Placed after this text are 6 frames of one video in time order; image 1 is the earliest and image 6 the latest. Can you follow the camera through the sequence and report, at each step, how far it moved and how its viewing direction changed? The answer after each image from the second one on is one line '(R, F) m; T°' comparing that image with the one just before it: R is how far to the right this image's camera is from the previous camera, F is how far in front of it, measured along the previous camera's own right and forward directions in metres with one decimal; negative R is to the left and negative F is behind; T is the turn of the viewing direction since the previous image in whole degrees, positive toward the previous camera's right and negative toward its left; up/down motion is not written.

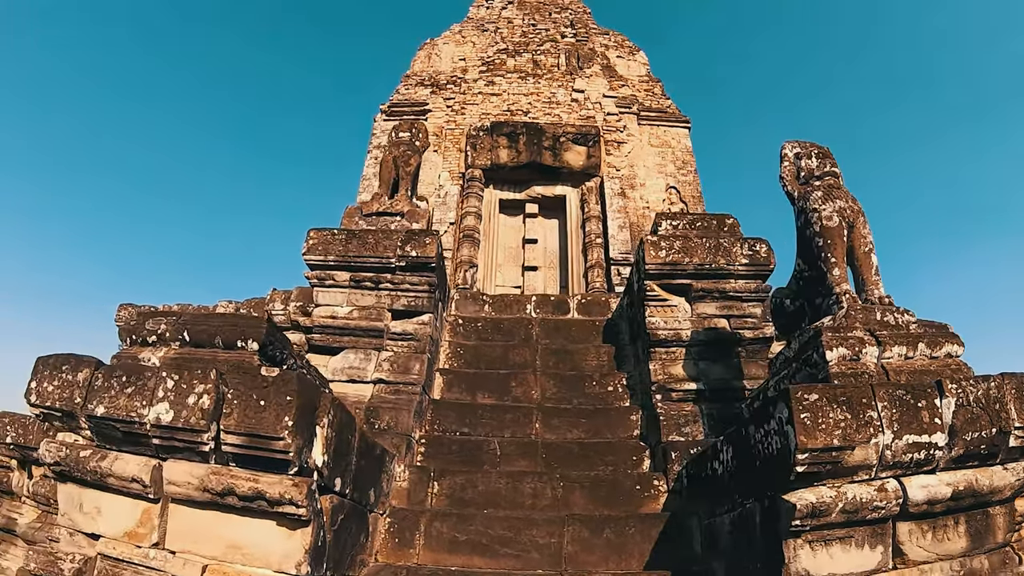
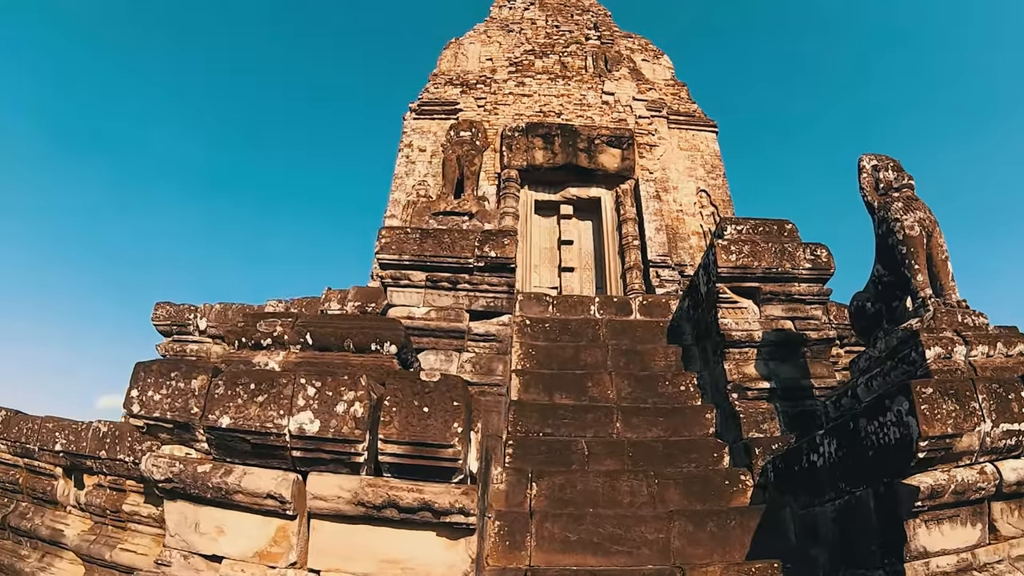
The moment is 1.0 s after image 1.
(-0.8, 0.0) m; +4°
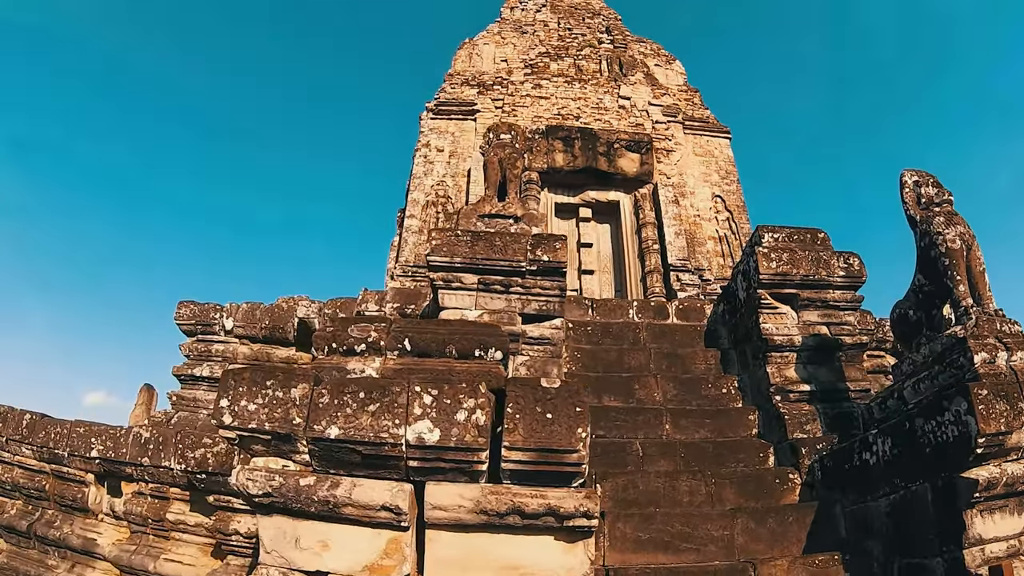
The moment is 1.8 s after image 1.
(-0.6, 0.0) m; +3°
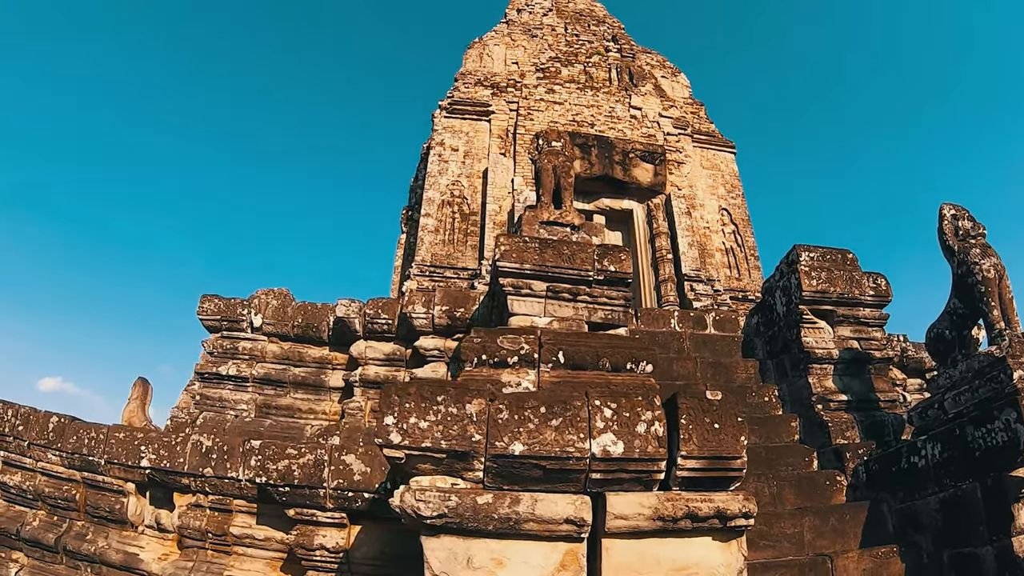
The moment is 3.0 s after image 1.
(-1.0, +0.1) m; +7°
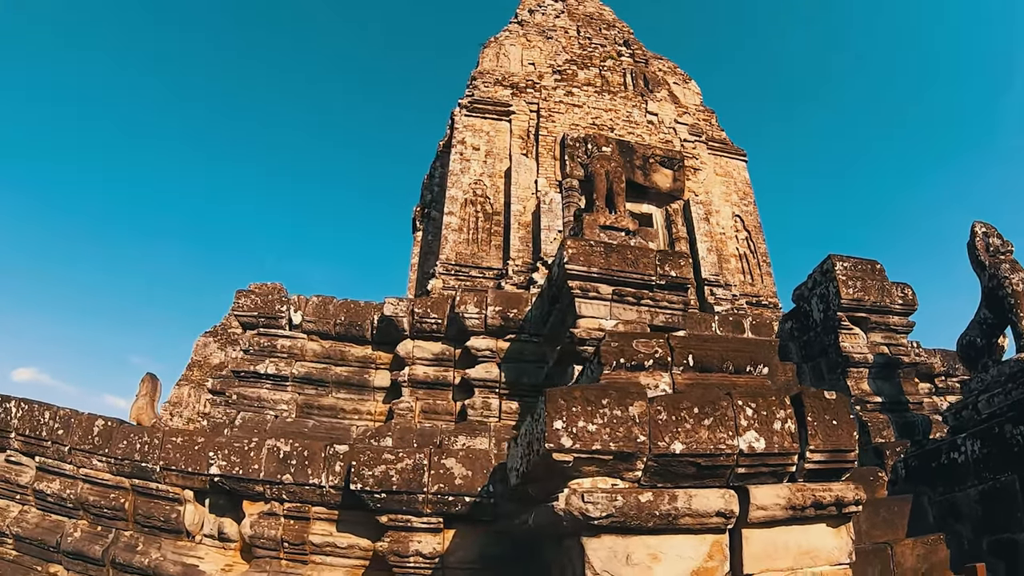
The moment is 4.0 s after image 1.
(-0.8, 0.0) m; +5°
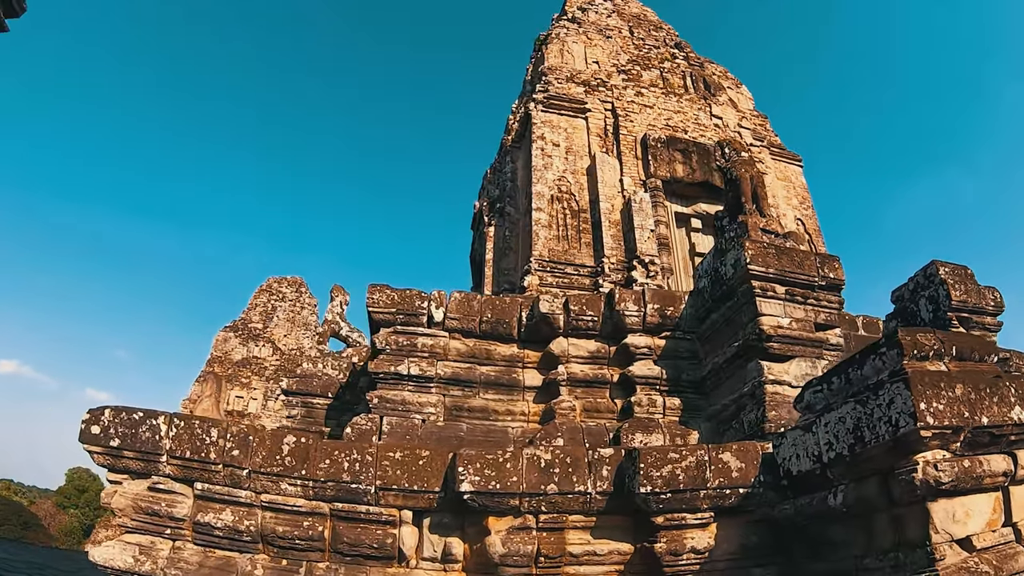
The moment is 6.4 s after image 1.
(-1.9, +0.2) m; +7°
